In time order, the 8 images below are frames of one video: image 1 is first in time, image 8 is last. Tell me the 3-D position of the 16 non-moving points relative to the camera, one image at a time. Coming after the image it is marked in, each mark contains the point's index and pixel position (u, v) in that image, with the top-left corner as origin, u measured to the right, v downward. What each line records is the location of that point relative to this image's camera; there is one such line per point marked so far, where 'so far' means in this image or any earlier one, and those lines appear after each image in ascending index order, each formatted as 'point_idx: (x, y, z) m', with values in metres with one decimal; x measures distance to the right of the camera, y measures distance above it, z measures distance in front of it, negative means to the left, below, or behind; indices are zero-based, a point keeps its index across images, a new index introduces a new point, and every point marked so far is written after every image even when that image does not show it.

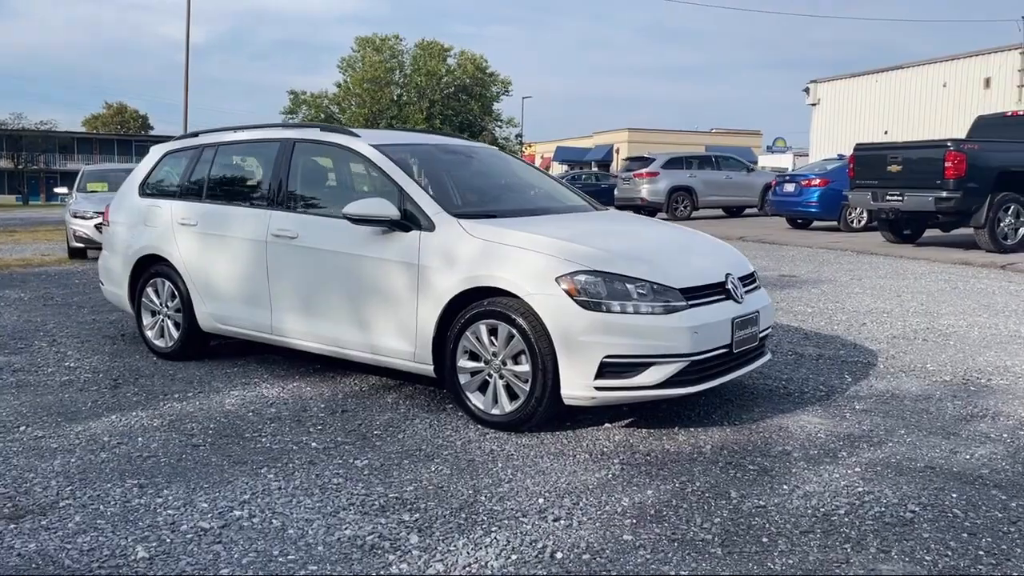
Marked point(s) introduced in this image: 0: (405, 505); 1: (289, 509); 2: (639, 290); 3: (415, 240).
0: (-0.4, -1.0, +3.8) m
1: (-1.0, -1.0, +3.8) m
2: (+0.7, 0.0, +4.7) m
3: (-0.6, +0.3, +5.3) m
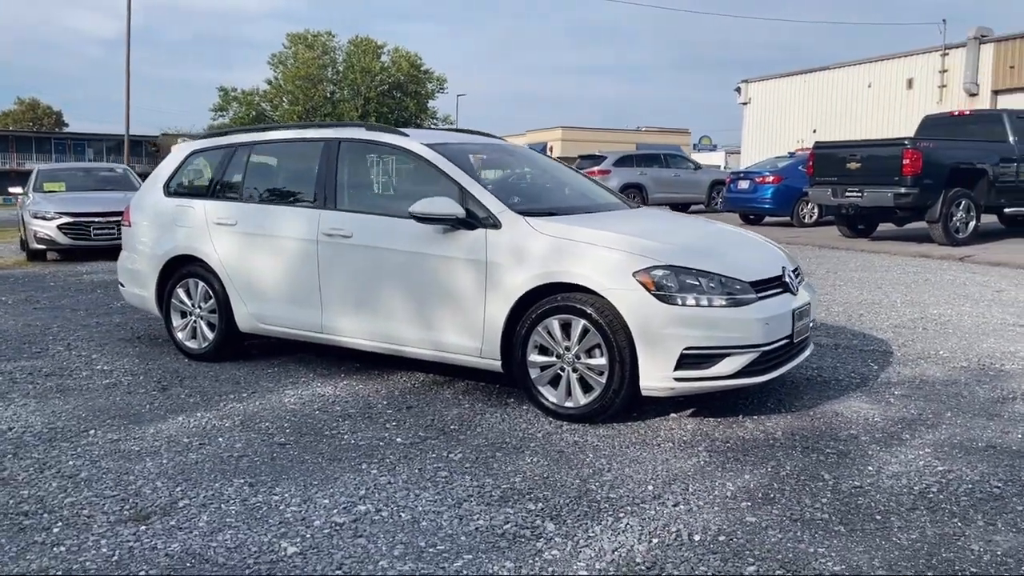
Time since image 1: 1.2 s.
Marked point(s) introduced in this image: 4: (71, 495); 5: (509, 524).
0: (+0.1, -0.9, +4.0) m
1: (-0.4, -1.0, +3.9) m
2: (+1.1, 0.0, +4.9) m
3: (-0.2, +0.3, +5.4) m
4: (-2.0, -0.9, +4.0) m
5: (0.0, -1.0, +3.6) m
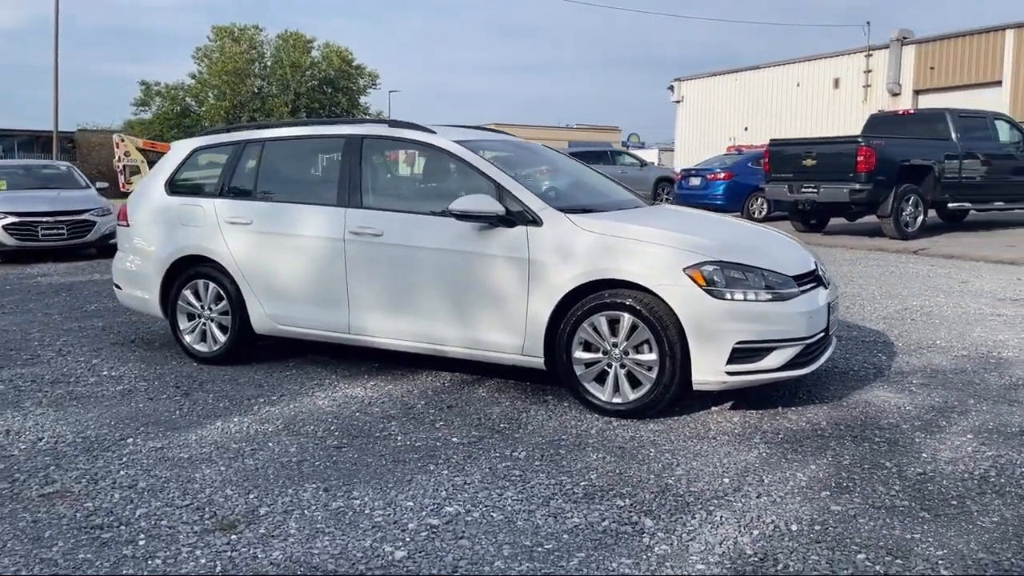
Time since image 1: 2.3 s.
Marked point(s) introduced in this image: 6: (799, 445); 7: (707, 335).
0: (+0.5, -0.9, +4.0) m
1: (-0.1, -0.9, +3.9) m
2: (+1.4, +0.1, +5.0) m
3: (+0.1, +0.3, +5.3) m
4: (-1.6, -1.0, +3.8) m
5: (+0.4, -1.0, +3.6) m
6: (+1.5, -0.8, +4.7) m
7: (+1.1, -0.3, +4.9) m
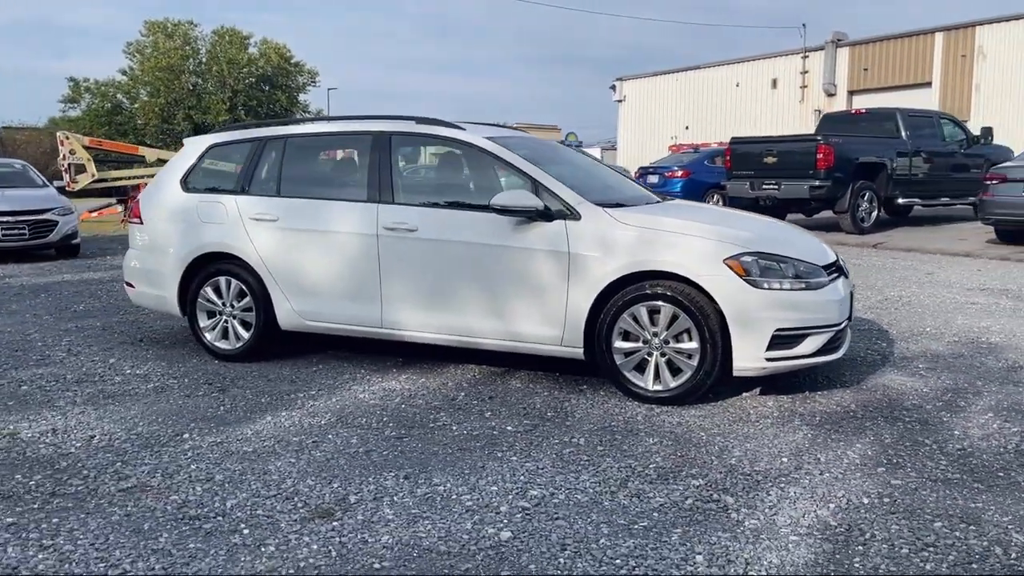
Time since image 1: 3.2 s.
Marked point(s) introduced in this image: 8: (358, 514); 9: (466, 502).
0: (+0.8, -0.9, +4.1) m
1: (+0.3, -0.9, +4.0) m
2: (+1.7, +0.1, +5.2) m
3: (+0.3, +0.4, +5.5) m
4: (-1.2, -0.9, +3.9) m
5: (+0.8, -0.9, +3.8) m
6: (+1.8, -0.8, +4.9) m
7: (+1.4, -0.2, +5.1) m
8: (-0.6, -1.0, +3.7) m
9: (-0.2, -0.9, +3.8) m
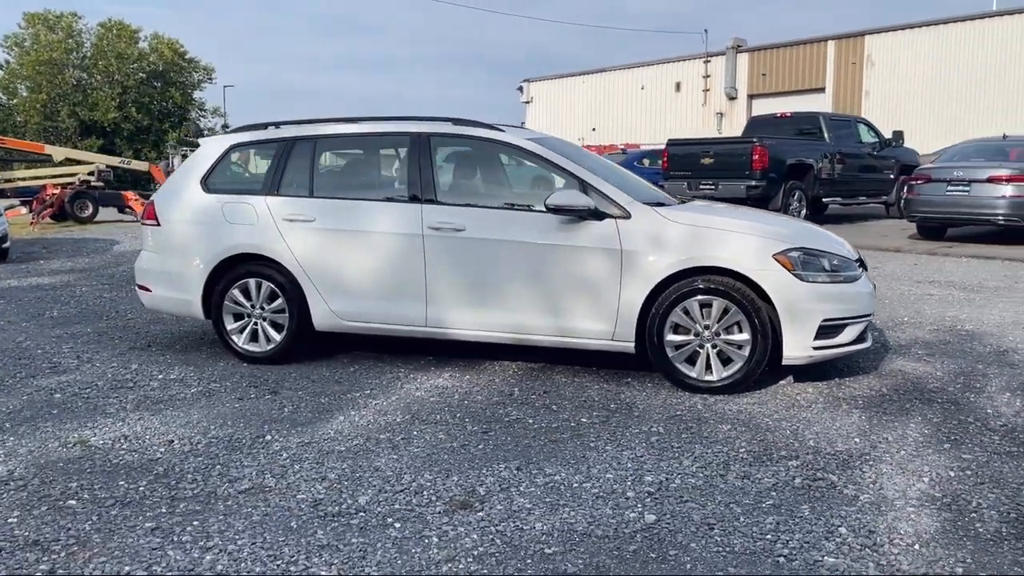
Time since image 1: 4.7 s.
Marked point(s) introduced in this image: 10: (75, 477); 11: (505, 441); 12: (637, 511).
0: (+1.3, -0.9, +4.4) m
1: (+0.8, -0.9, +4.2) m
2: (+2.1, +0.2, +5.6) m
3: (+0.7, +0.4, +5.7) m
4: (-0.7, -0.9, +3.9) m
5: (+1.3, -0.9, +4.1) m
6: (+2.3, -0.7, +5.3) m
7: (+1.8, -0.2, +5.4) m
8: (-0.1, -0.9, +3.8) m
9: (+0.4, -0.9, +4.0) m
10: (-2.1, -0.9, +4.2) m
11: (0.0, -0.8, +4.7) m
12: (+0.5, -1.0, +3.7) m
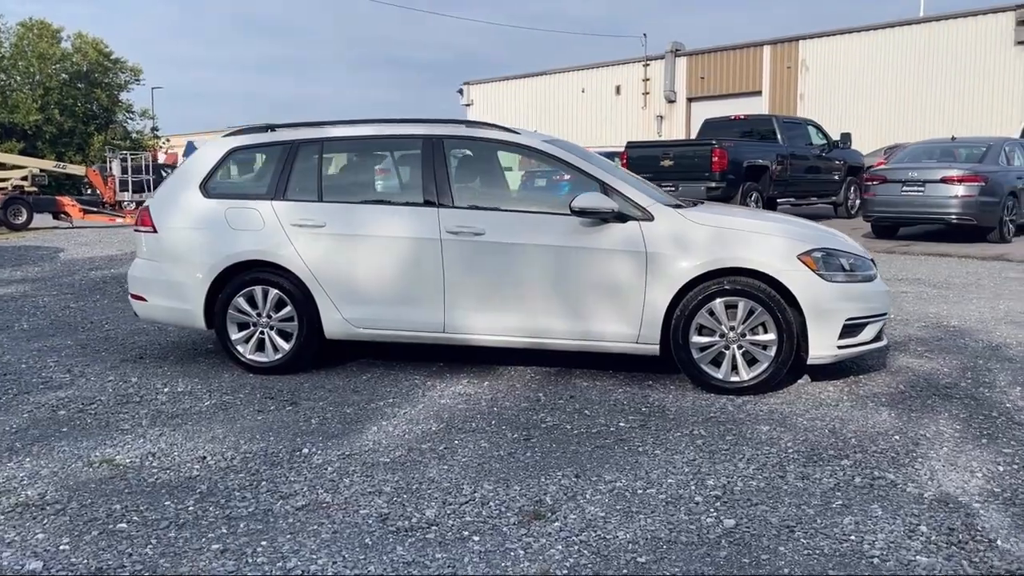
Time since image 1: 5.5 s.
0: (+1.6, -0.9, +4.4) m
1: (+1.1, -0.9, +4.2) m
2: (+2.2, +0.2, +5.7) m
3: (+0.8, +0.4, +5.7) m
4: (-0.4, -1.0, +3.8) m
5: (+1.6, -0.9, +4.1) m
6: (+2.5, -0.7, +5.4) m
7: (+1.9, -0.2, +5.5) m
8: (+0.2, -1.0, +3.7) m
9: (+0.7, -0.9, +3.9) m
10: (-1.8, -0.9, +3.9) m
11: (+0.2, -0.8, +4.6) m
12: (+0.8, -1.0, +3.7) m
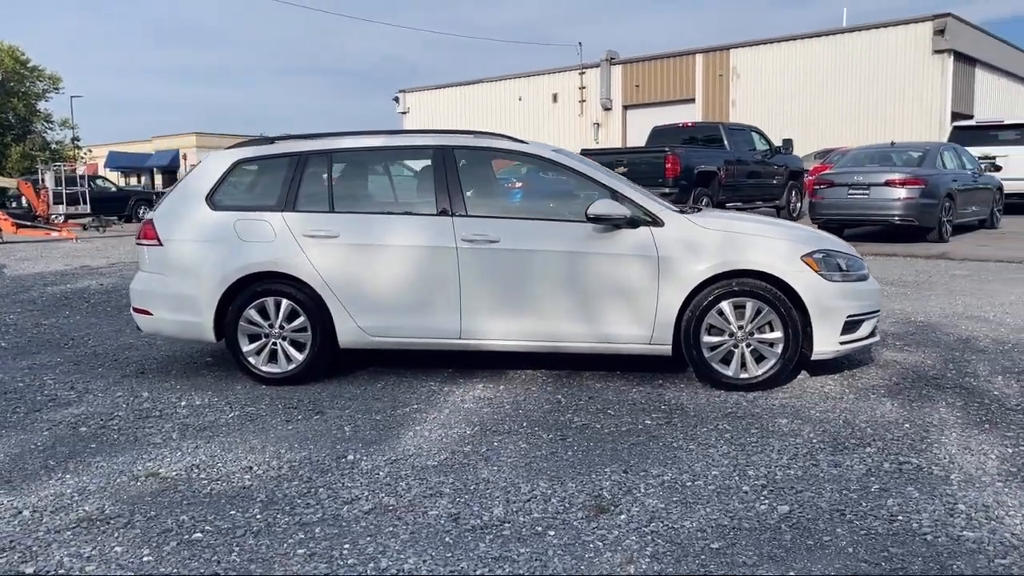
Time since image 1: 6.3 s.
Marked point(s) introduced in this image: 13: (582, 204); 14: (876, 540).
0: (+1.8, -0.8, +4.7) m
1: (+1.4, -0.9, +4.5) m
2: (+2.3, +0.2, +6.0) m
3: (+0.9, +0.4, +5.9) m
4: (-0.1, -1.0, +3.9) m
5: (+1.9, -0.9, +4.4) m
6: (+2.6, -0.7, +5.7) m
7: (+2.1, -0.2, +5.8) m
8: (+0.5, -1.0, +3.9) m
9: (+0.9, -0.9, +4.1) m
10: (-1.5, -1.0, +4.0) m
11: (+0.4, -0.9, +4.8) m
12: (+1.1, -1.0, +3.9) m
13: (+0.5, +0.6, +6.1) m
14: (+1.5, -1.0, +3.5) m
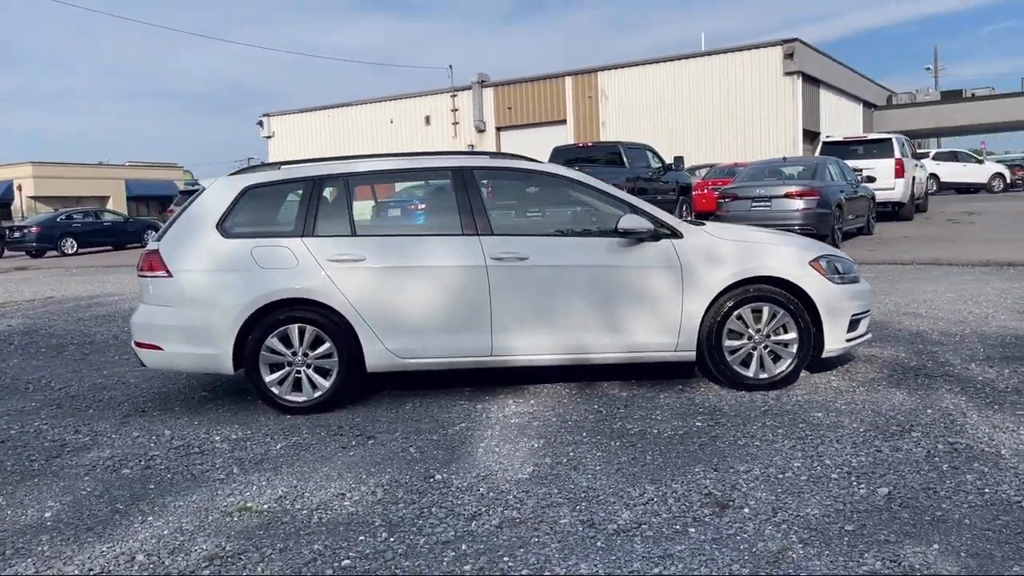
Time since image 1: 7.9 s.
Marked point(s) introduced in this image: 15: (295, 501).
0: (+2.2, -0.8, +5.1) m
1: (+1.8, -0.9, +4.8) m
2: (+2.5, +0.2, +6.5) m
3: (+1.1, +0.3, +6.2) m
4: (+0.5, -1.0, +4.1) m
5: (+2.3, -0.9, +4.8) m
6: (+2.8, -0.7, +6.3) m
7: (+2.3, -0.2, +6.3) m
8: (+1.1, -1.0, +4.1) m
9: (+1.4, -1.0, +4.4) m
10: (-0.9, -1.1, +3.9) m
11: (+0.9, -0.9, +5.0) m
12: (+1.7, -1.0, +4.2) m
13: (+0.6, +0.5, +6.3) m
14: (+2.1, -1.0, +3.9) m
15: (-1.1, -1.1, +4.4) m
